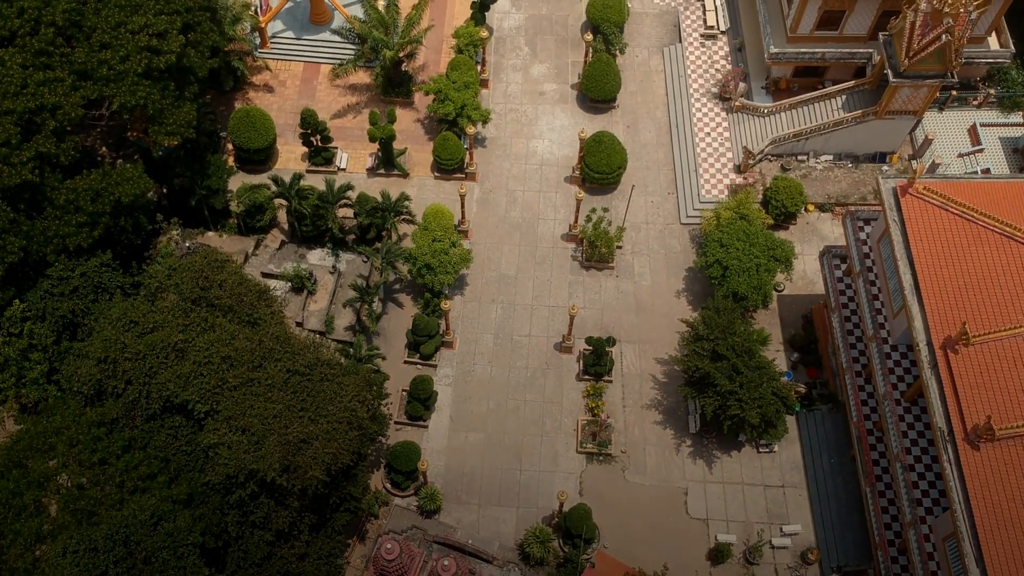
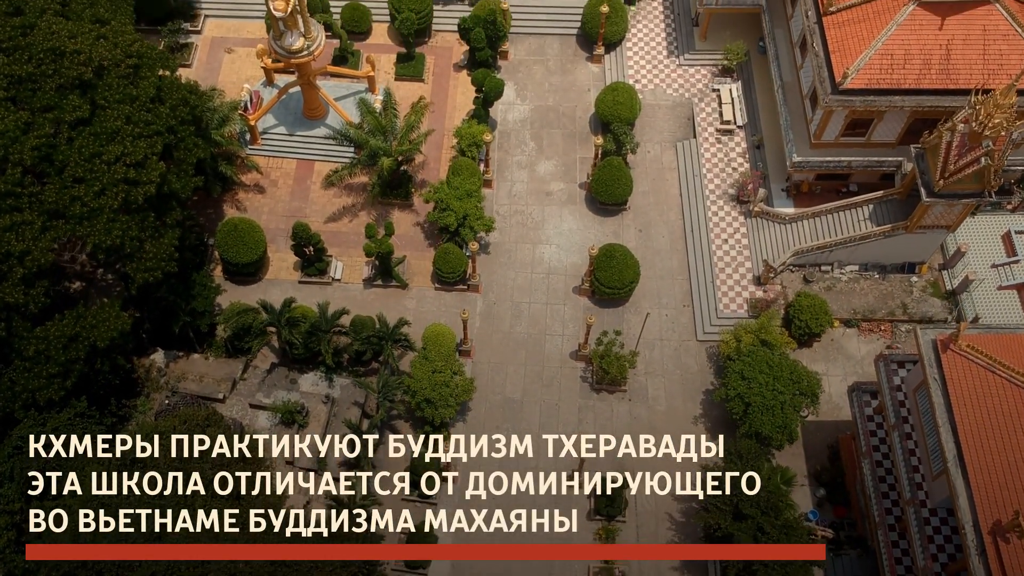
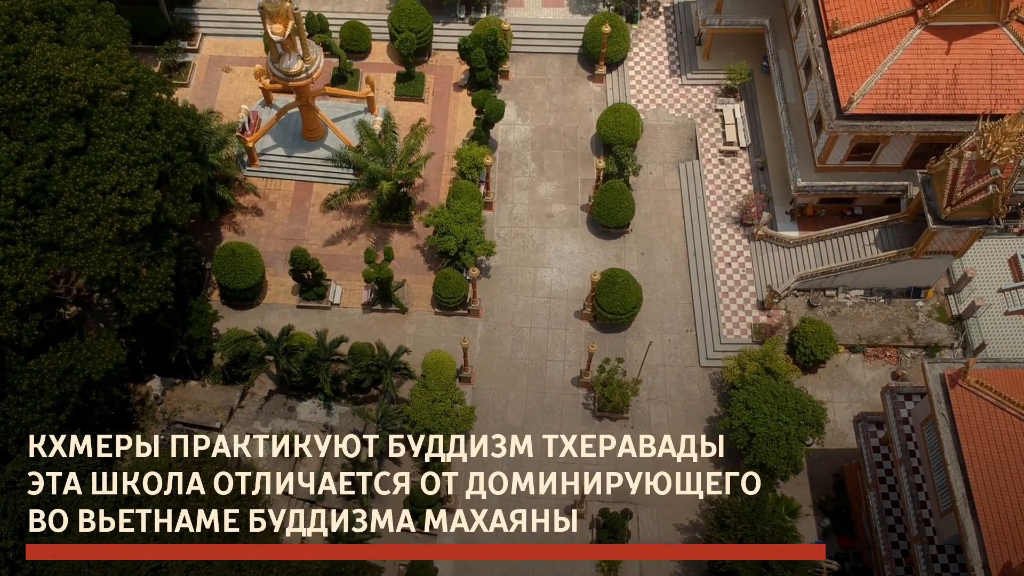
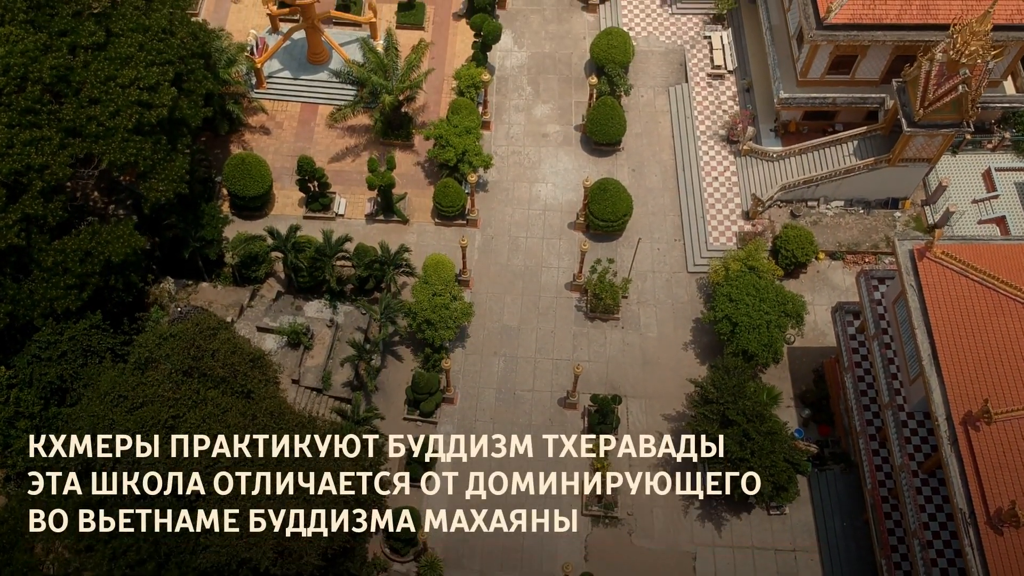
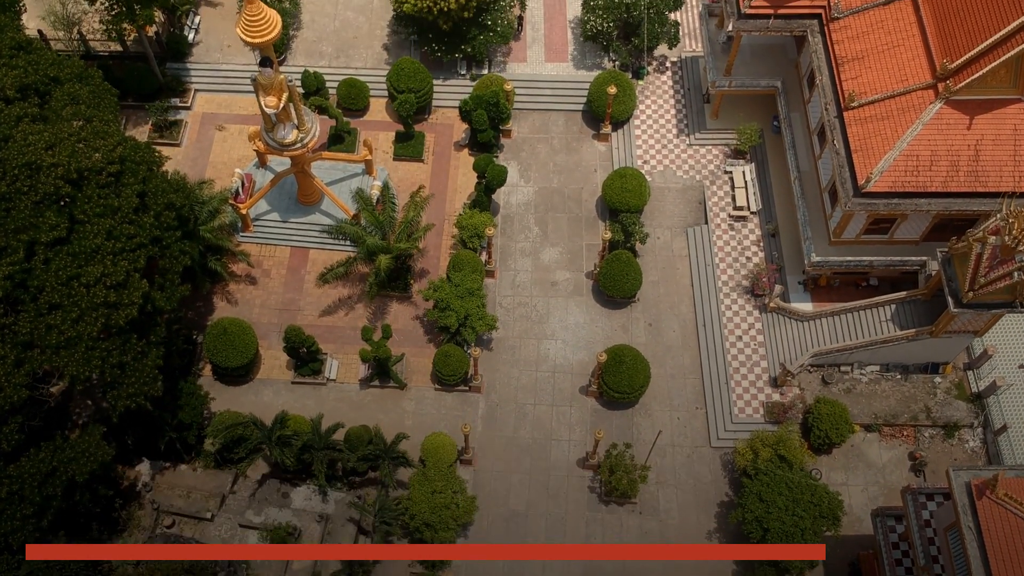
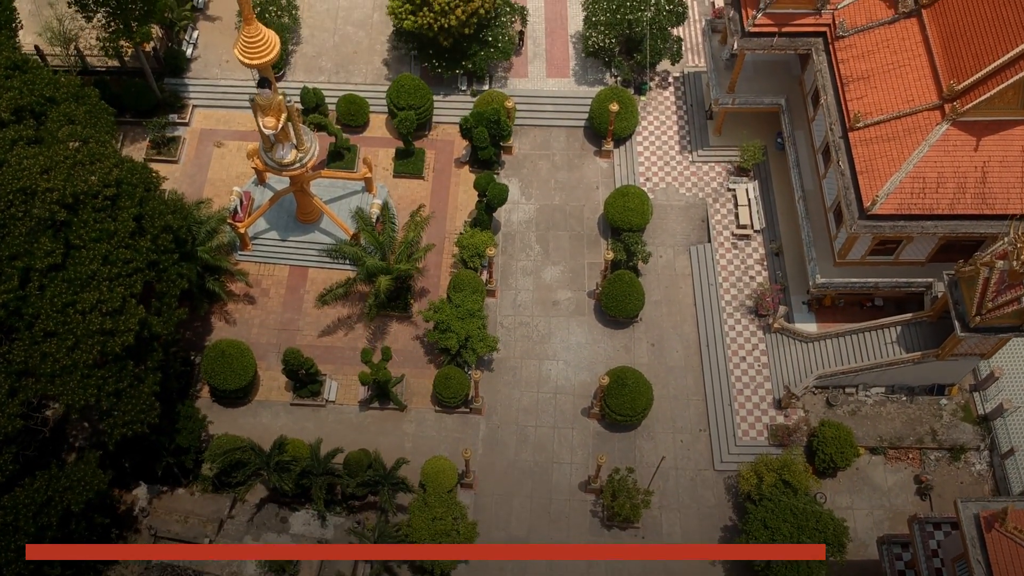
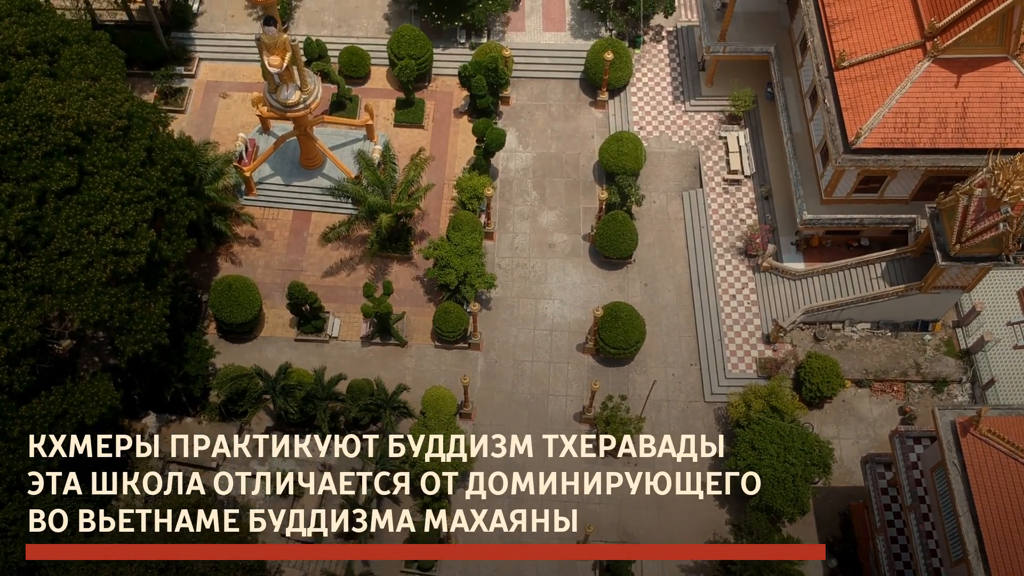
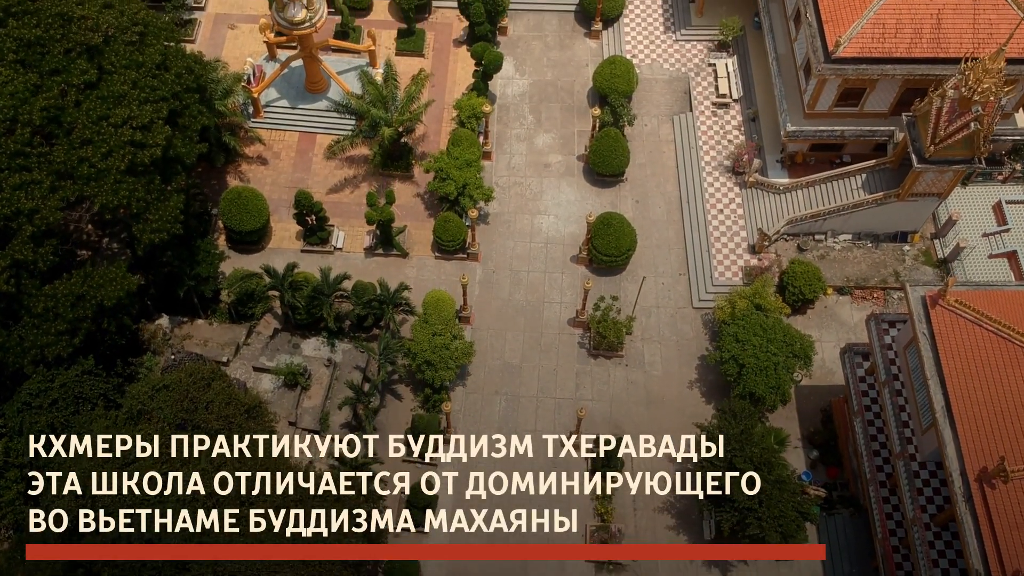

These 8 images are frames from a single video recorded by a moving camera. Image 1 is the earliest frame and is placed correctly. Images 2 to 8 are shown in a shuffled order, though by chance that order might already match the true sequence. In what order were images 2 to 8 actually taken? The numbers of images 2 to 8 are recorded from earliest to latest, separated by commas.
4, 8, 2, 3, 7, 5, 6
